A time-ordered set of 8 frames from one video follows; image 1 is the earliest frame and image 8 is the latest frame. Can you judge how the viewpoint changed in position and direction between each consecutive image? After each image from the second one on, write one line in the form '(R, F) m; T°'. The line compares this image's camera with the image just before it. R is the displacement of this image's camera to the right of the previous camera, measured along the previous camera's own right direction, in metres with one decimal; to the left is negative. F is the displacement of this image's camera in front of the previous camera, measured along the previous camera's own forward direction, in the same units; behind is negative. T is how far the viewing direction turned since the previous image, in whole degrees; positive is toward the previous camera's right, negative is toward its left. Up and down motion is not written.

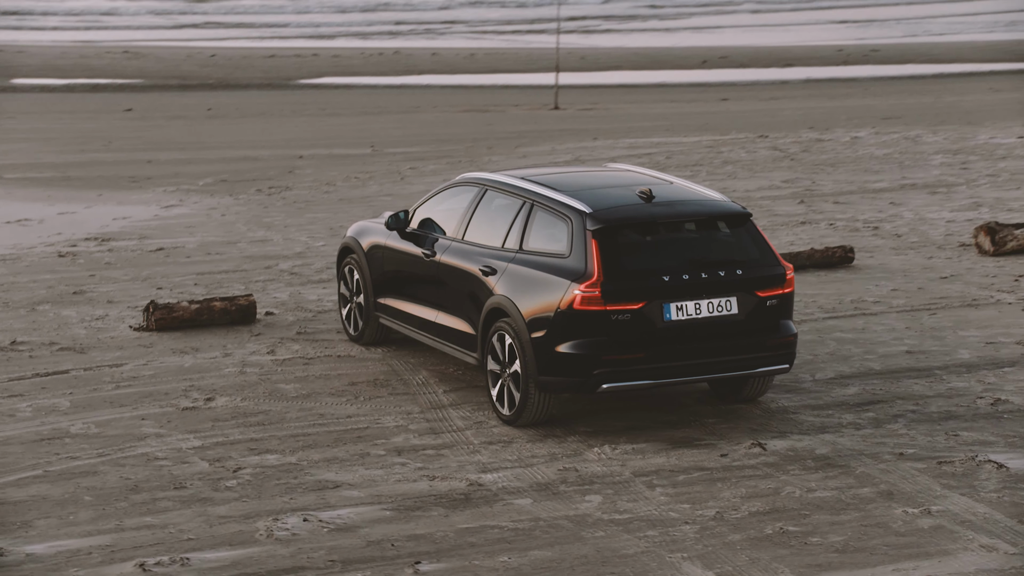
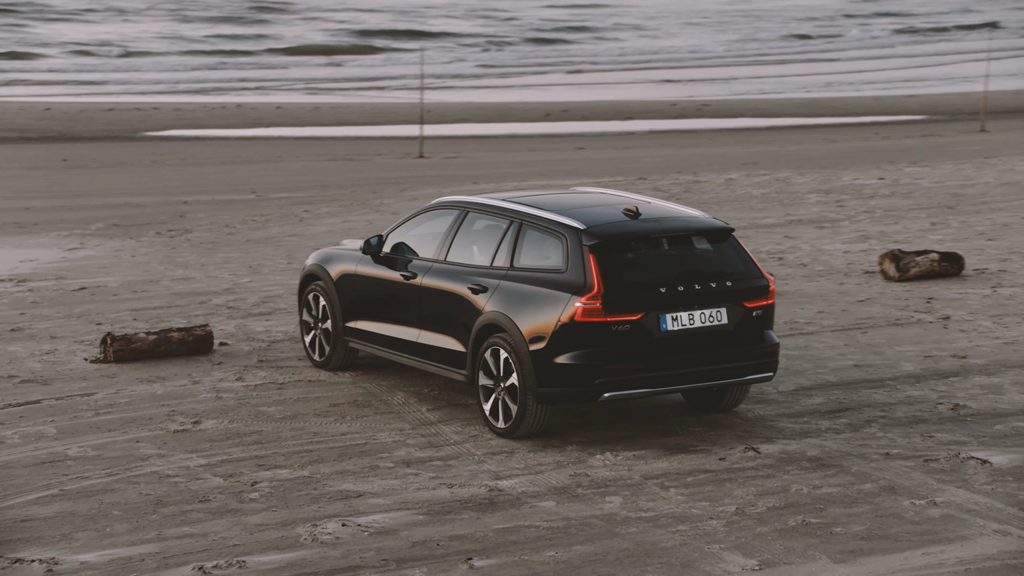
(-0.8, -0.2) m; +6°
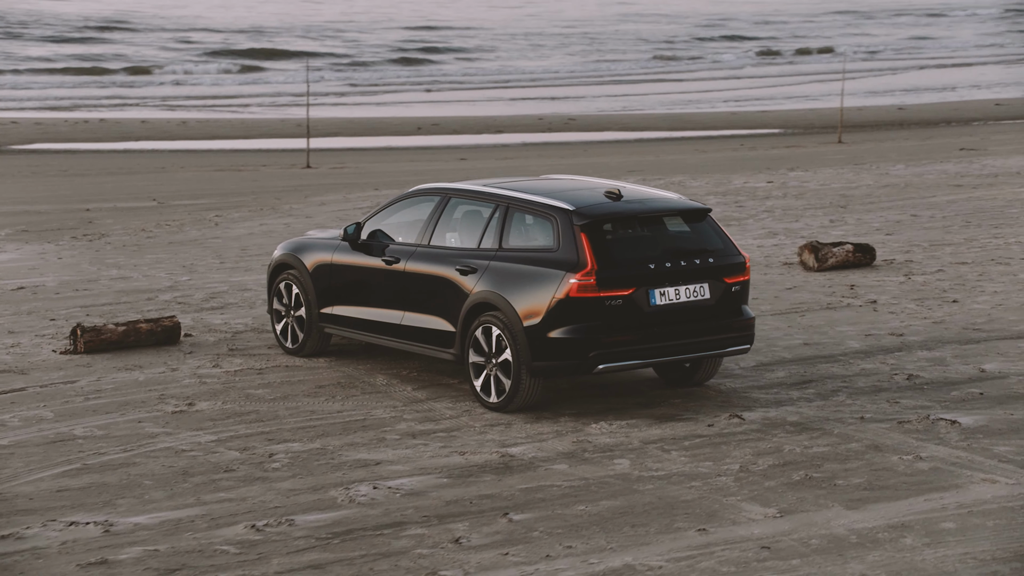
(-0.6, -0.3) m; +5°
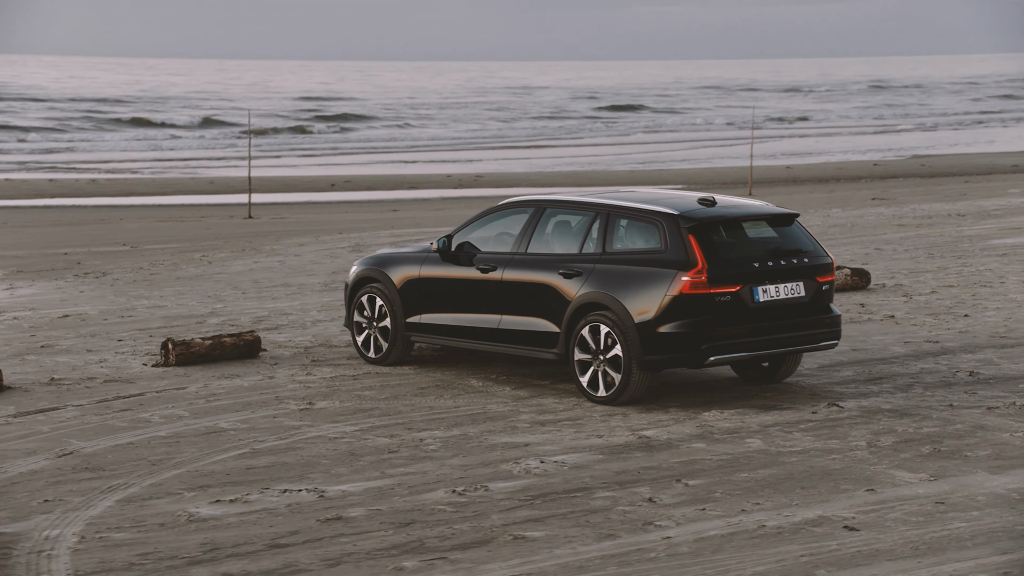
(-1.1, -0.4) m; +4°
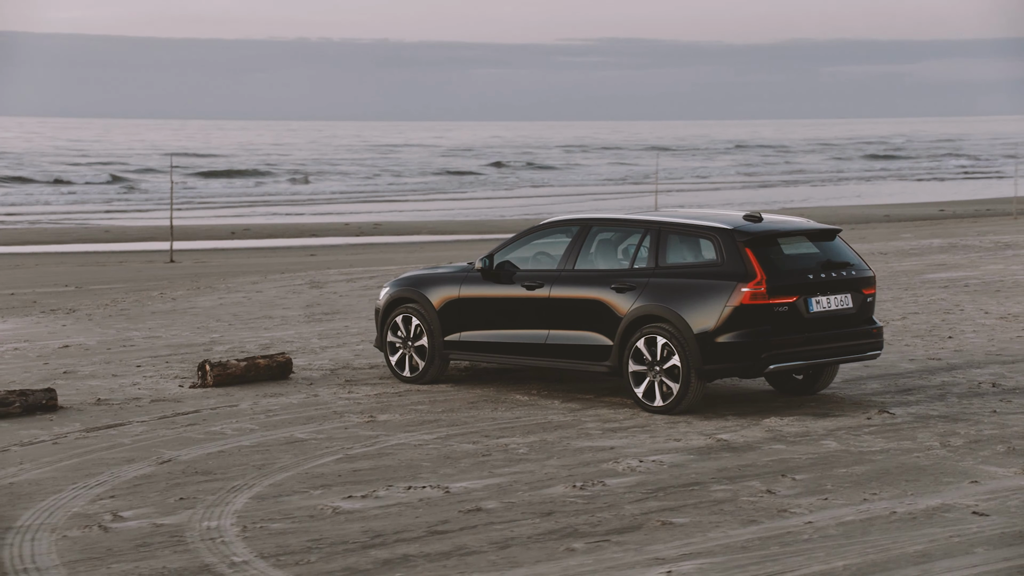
(-0.9, -0.1) m; +4°
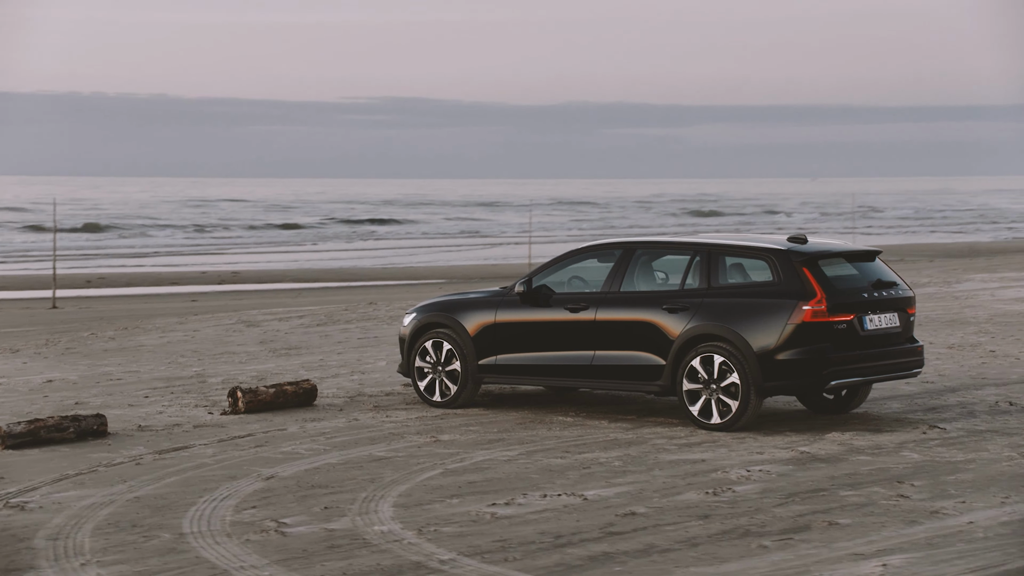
(-1.1, 0.0) m; +5°
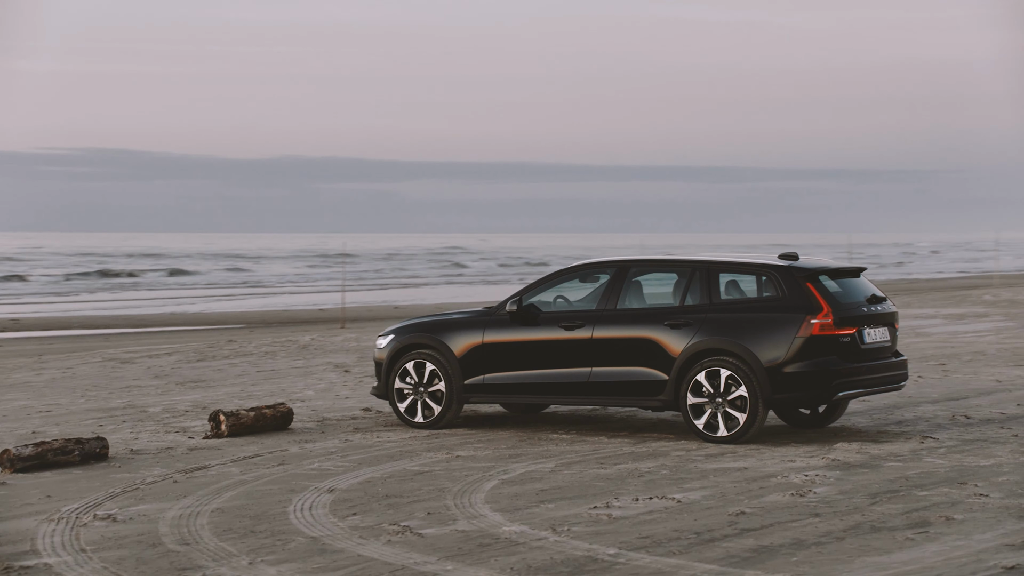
(-1.1, +0.1) m; +7°
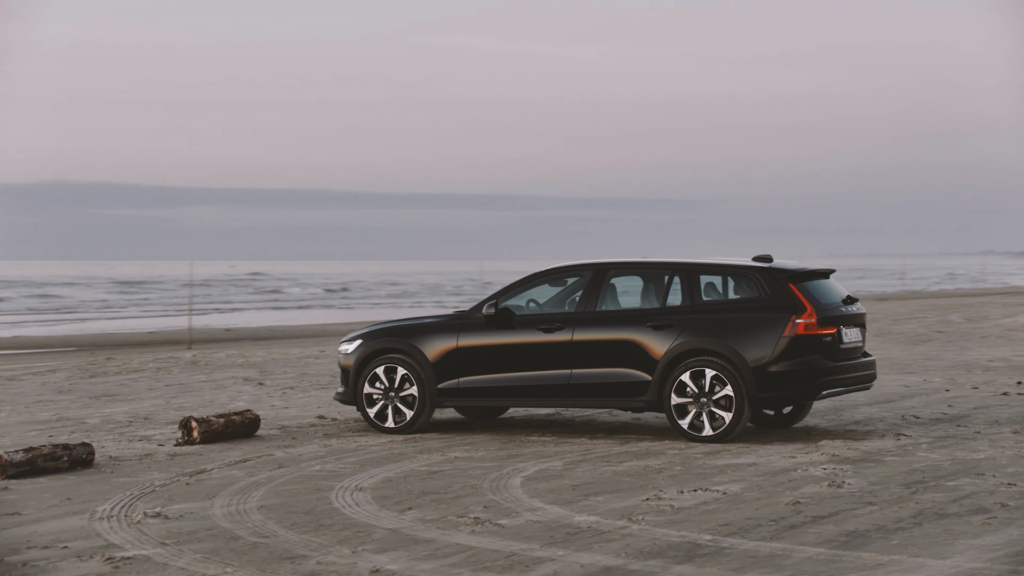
(-0.8, +0.1) m; +5°
